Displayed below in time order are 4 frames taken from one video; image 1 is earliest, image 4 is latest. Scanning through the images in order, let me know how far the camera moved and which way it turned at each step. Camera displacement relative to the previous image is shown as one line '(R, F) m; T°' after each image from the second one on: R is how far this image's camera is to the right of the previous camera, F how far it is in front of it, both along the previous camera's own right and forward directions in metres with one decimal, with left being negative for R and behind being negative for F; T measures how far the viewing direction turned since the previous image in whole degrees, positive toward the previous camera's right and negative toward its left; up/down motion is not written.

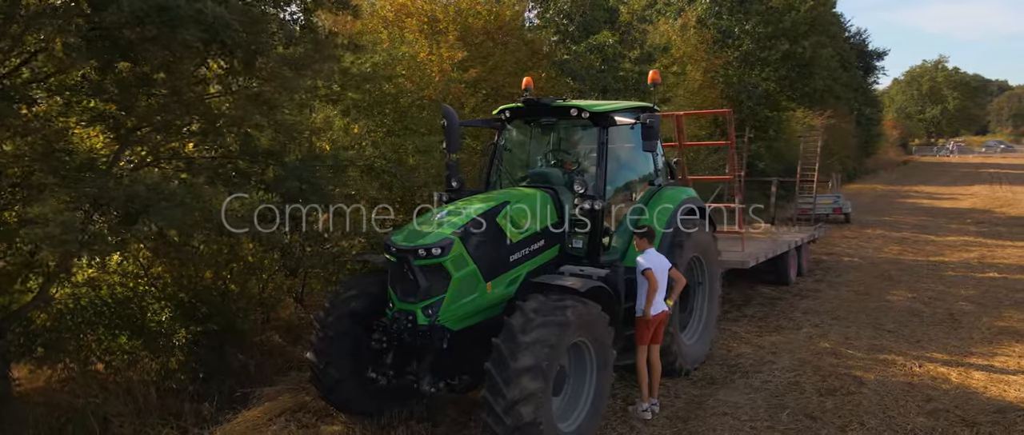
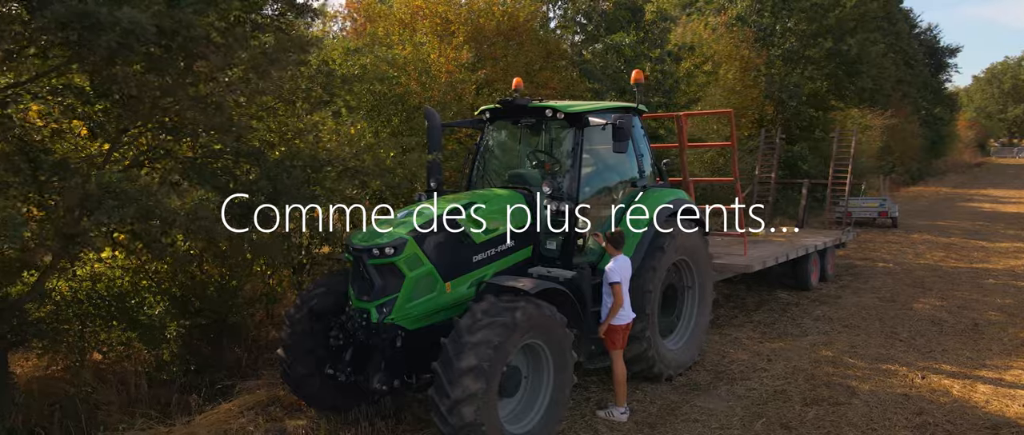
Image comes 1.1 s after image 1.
(+0.6, 0.0) m; -5°
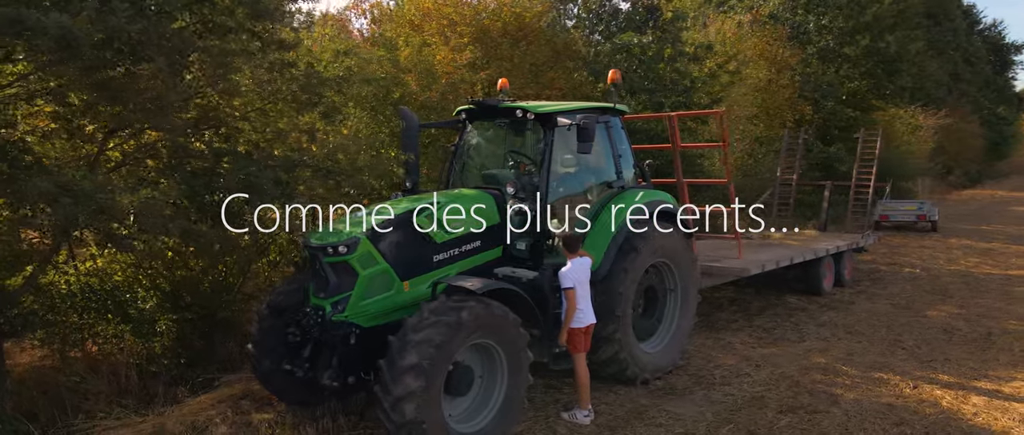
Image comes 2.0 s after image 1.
(+0.6, 0.0) m; -4°
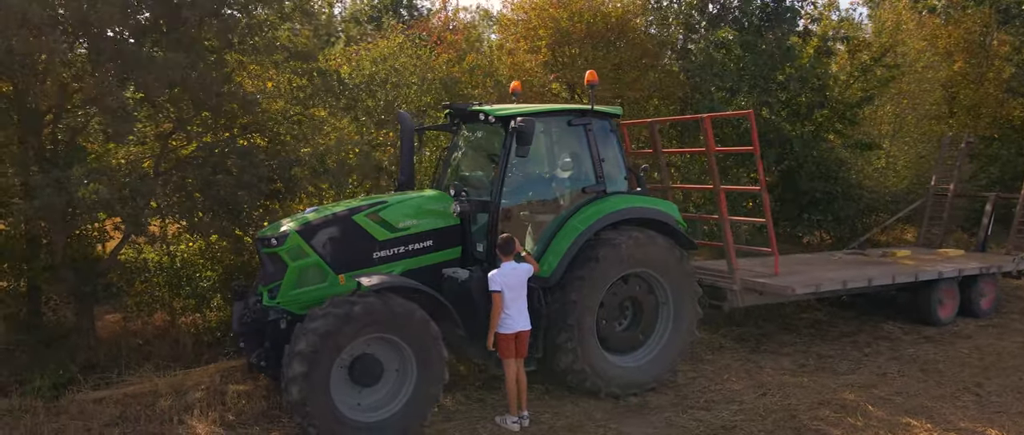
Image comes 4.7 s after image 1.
(+1.9, +0.3) m; -18°
